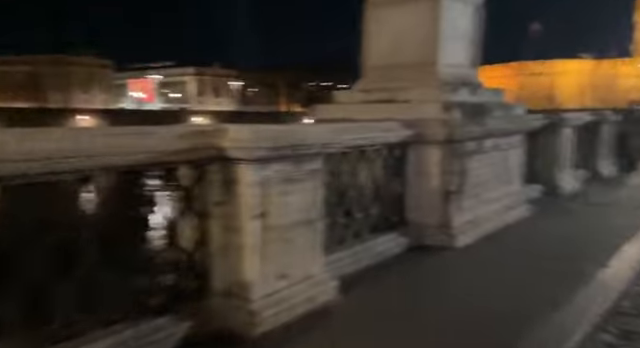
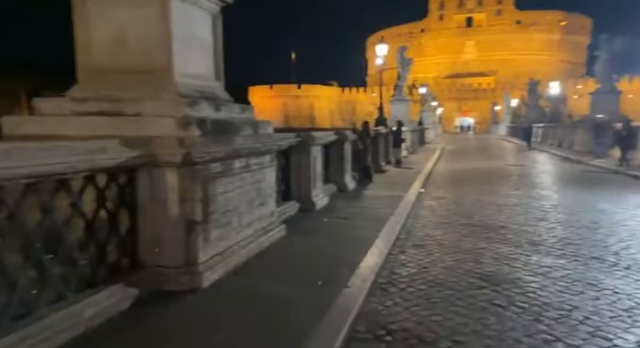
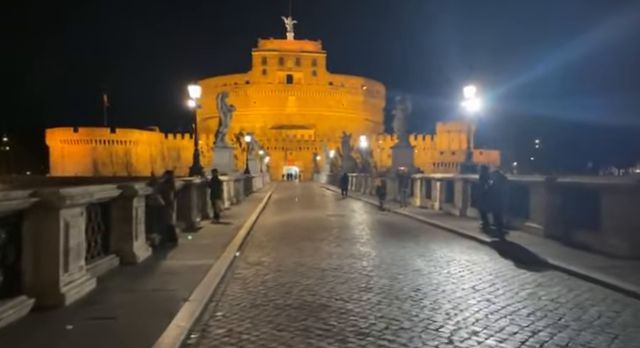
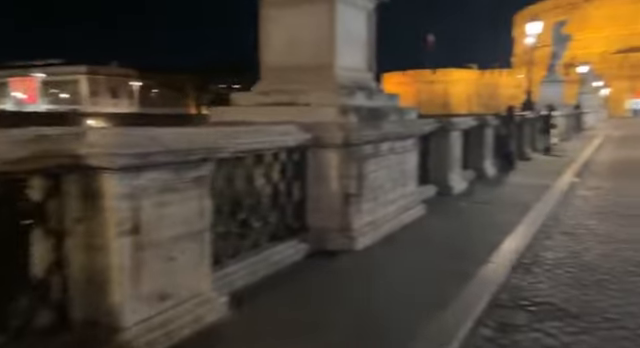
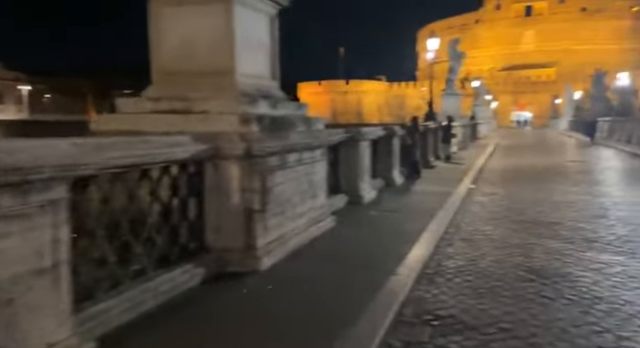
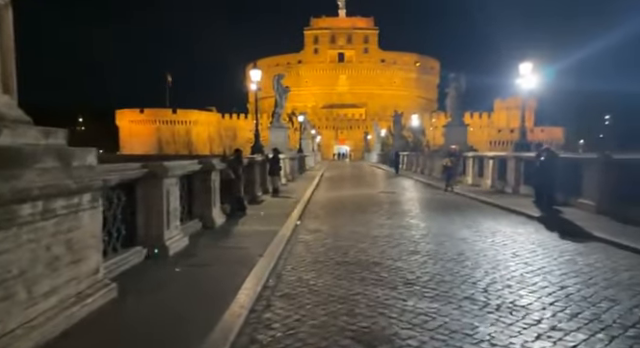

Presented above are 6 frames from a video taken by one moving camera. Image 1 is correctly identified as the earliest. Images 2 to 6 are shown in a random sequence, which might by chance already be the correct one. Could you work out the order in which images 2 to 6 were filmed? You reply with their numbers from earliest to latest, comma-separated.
4, 5, 2, 6, 3
